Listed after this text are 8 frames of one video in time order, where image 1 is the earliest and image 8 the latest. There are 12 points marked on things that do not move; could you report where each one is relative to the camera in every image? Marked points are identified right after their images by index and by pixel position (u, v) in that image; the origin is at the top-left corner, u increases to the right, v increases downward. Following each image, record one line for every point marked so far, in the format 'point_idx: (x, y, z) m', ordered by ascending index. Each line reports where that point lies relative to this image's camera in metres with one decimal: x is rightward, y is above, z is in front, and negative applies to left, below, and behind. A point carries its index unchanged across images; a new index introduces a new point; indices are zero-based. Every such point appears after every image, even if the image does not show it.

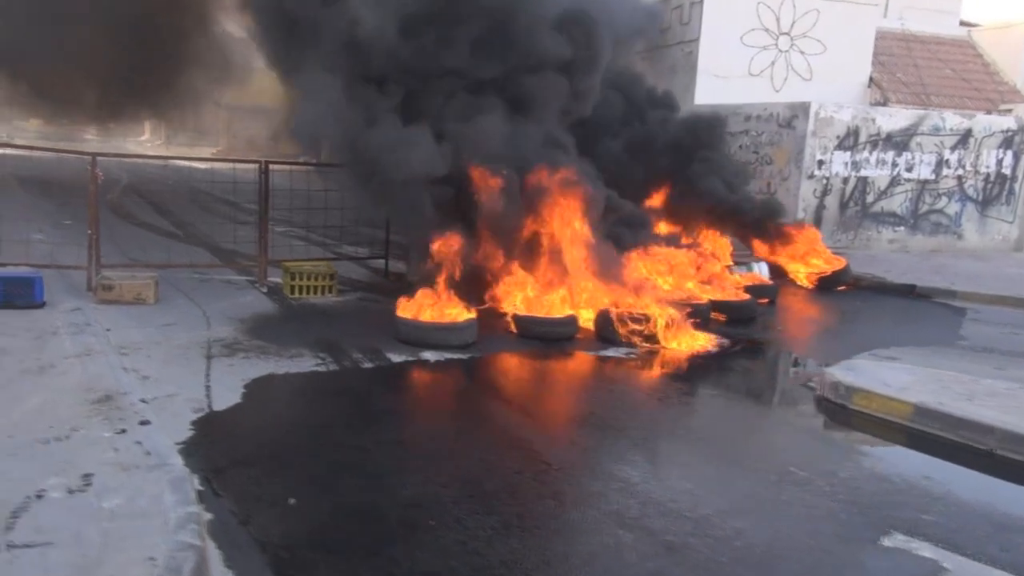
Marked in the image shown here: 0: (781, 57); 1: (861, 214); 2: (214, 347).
0: (+5.0, +4.3, +14.8) m
1: (+5.4, +1.2, +12.2) m
2: (-2.0, -0.4, +5.3) m
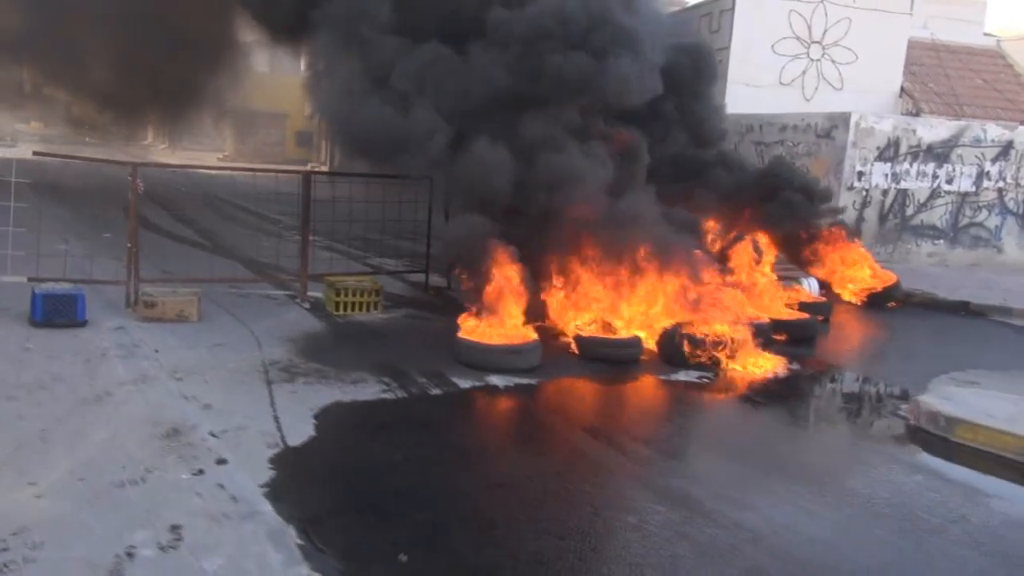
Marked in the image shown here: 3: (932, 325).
0: (+5.5, +4.1, +14.6) m
1: (+5.9, +0.9, +12.0) m
2: (-1.5, -0.5, +5.0) m
3: (+4.6, -0.4, +8.6) m
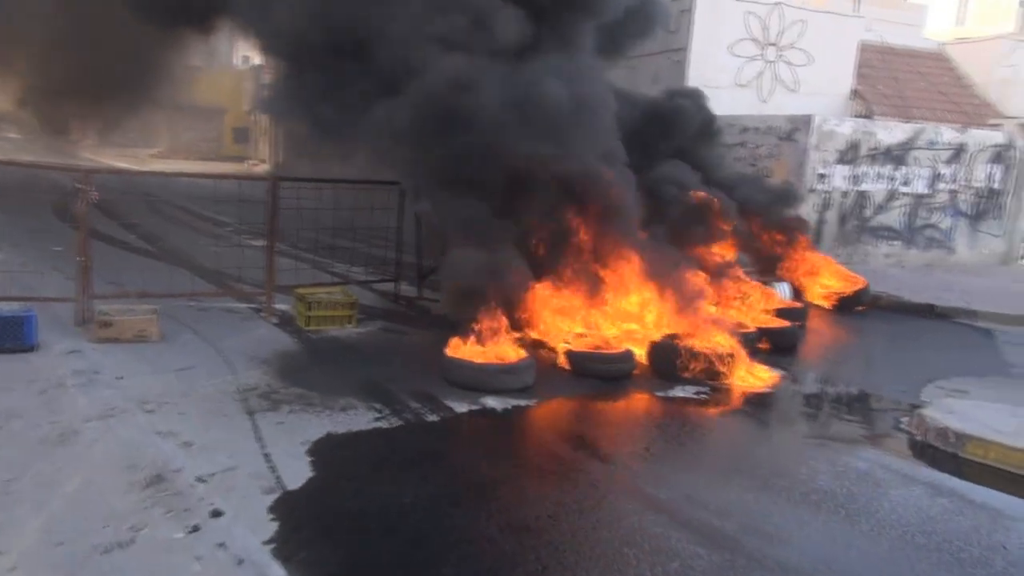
0: (+4.7, +4.1, +14.6) m
1: (+5.3, +0.9, +12.1) m
2: (-1.5, -0.7, +4.6) m
3: (+4.3, -0.4, +8.7) m
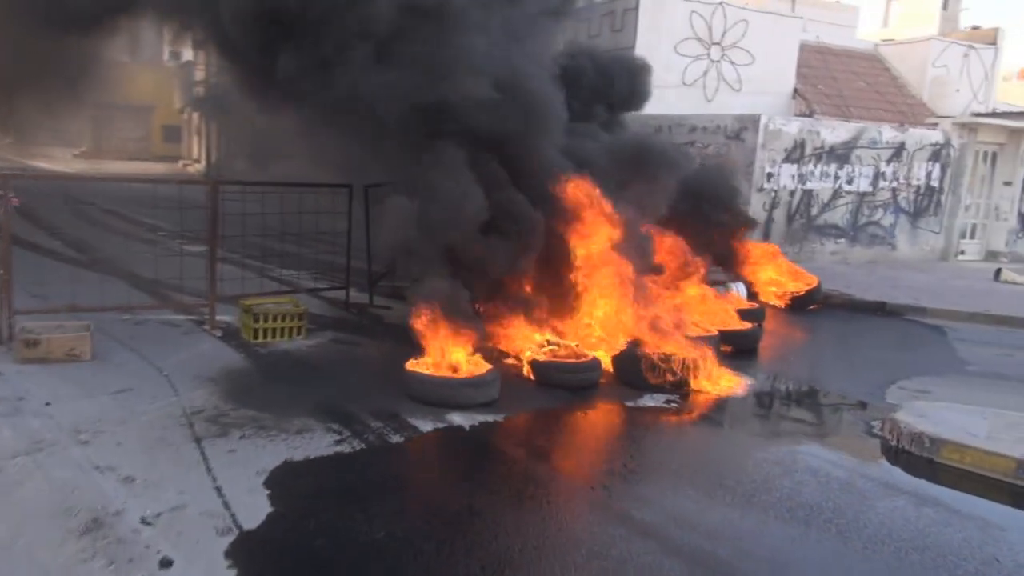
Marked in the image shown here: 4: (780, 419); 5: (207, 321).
0: (+3.7, +4.1, +14.7) m
1: (+4.6, +1.0, +12.2) m
2: (-1.7, -0.7, +4.3) m
3: (+3.8, -0.4, +8.7) m
4: (+1.8, -0.9, +5.3) m
5: (-2.5, -0.3, +6.4) m
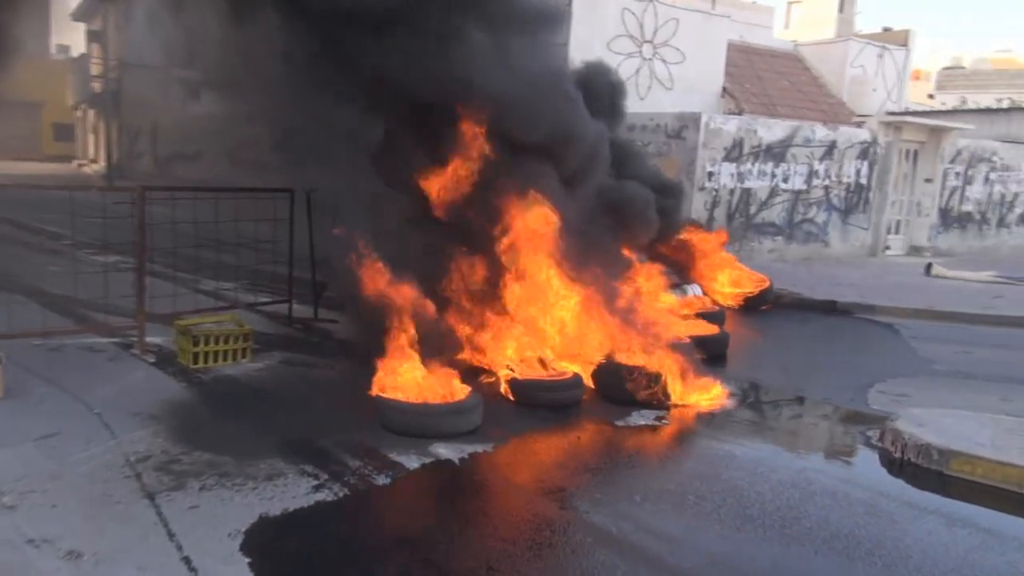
0: (+2.5, +4.1, +14.6) m
1: (+3.6, +1.0, +12.2) m
2: (-1.7, -0.9, +3.7) m
3: (+3.3, -0.4, +8.7) m
4: (+1.7, -0.9, +5.0) m
5: (-2.7, -0.4, +5.7) m
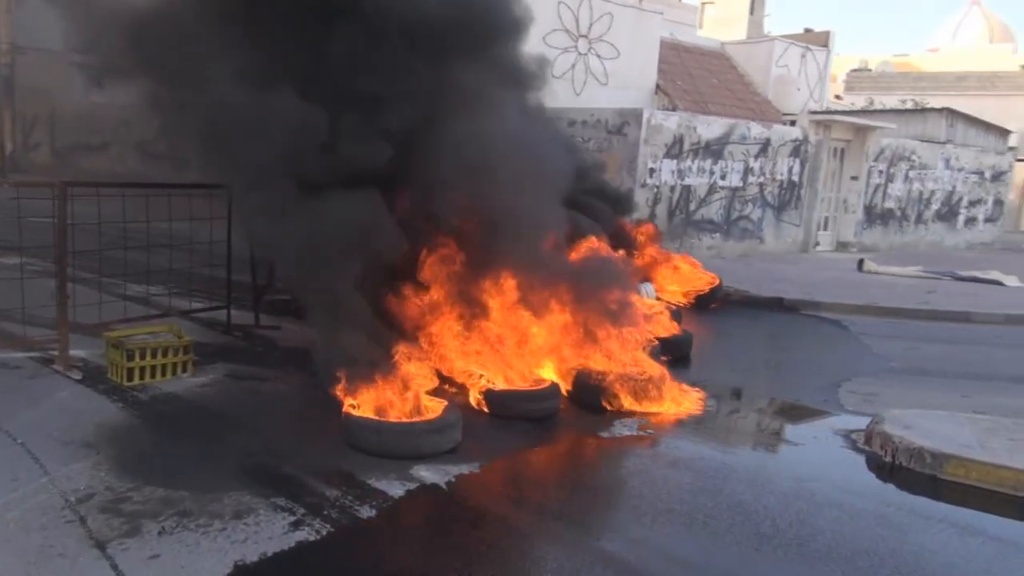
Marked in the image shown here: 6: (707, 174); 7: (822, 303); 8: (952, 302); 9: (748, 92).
0: (+1.2, +4.2, +14.4) m
1: (+2.7, +1.0, +12.2) m
2: (-1.7, -0.9, +3.1) m
3: (+2.7, -0.4, +8.6) m
4: (+1.5, -0.9, +4.9) m
5: (-2.9, -0.5, +5.0) m
6: (+3.0, +1.8, +12.3) m
7: (+3.6, -0.2, +9.3) m
8: (+5.5, -0.2, +9.9) m
9: (+5.2, +4.3, +17.5) m
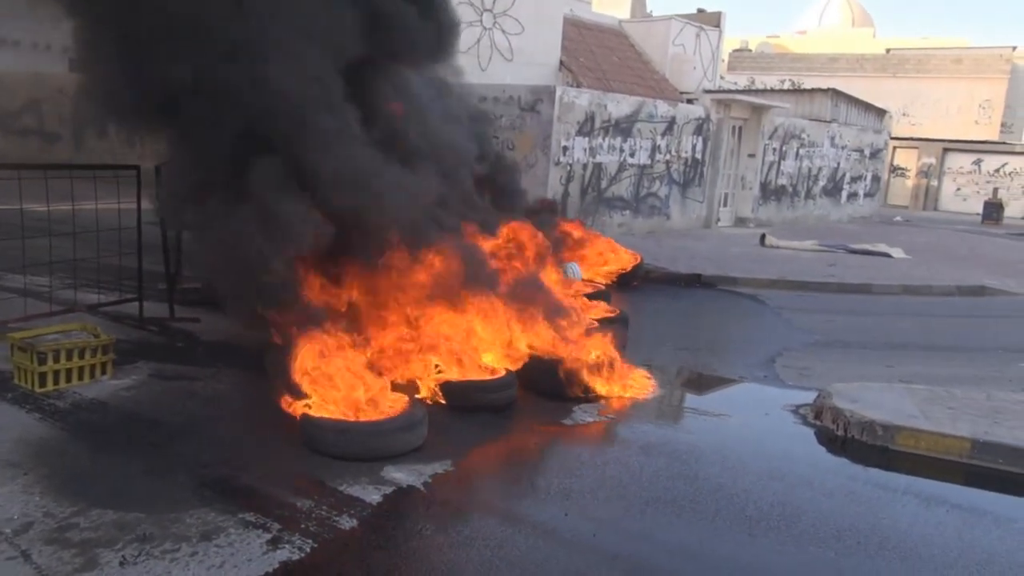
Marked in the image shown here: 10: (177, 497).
0: (-0.5, +4.6, +14.2) m
1: (+1.3, +1.4, +12.3) m
2: (-1.7, -0.9, +2.8) m
3: (+1.9, -0.1, +8.8) m
4: (+1.3, -0.8, +4.9) m
5: (-3.1, -0.4, +4.4) m
6: (+1.6, +2.1, +12.4) m
7: (+2.7, +0.1, +9.5) m
8: (+4.5, +0.2, +10.4) m
9: (+3.0, +4.9, +17.8) m
10: (-1.4, -0.9, +3.2) m
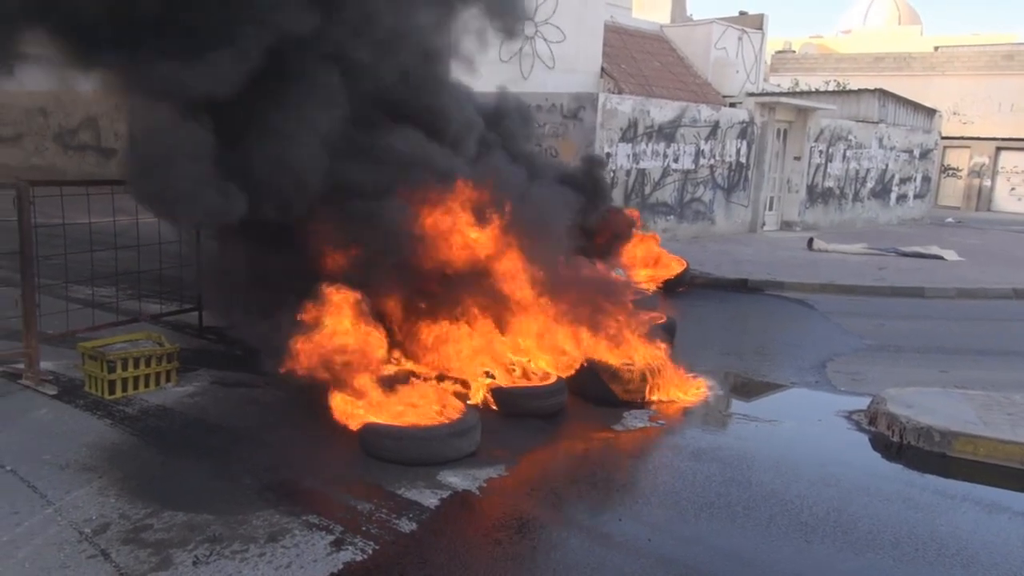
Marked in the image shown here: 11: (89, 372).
0: (+0.3, +4.4, +14.3) m
1: (+2.0, +1.3, +12.3) m
2: (-1.5, -1.0, +2.9) m
3: (+2.4, -0.2, +8.8) m
4: (+1.6, -0.8, +4.9) m
5: (-2.9, -0.5, +4.7) m
6: (+2.3, +2.1, +12.3) m
7: (+3.3, +0.1, +9.5) m
8: (+5.1, +0.1, +10.2) m
9: (+4.0, +4.8, +17.7) m
10: (-1.1, -0.9, +3.4) m
11: (-2.5, -0.5, +4.6) m
